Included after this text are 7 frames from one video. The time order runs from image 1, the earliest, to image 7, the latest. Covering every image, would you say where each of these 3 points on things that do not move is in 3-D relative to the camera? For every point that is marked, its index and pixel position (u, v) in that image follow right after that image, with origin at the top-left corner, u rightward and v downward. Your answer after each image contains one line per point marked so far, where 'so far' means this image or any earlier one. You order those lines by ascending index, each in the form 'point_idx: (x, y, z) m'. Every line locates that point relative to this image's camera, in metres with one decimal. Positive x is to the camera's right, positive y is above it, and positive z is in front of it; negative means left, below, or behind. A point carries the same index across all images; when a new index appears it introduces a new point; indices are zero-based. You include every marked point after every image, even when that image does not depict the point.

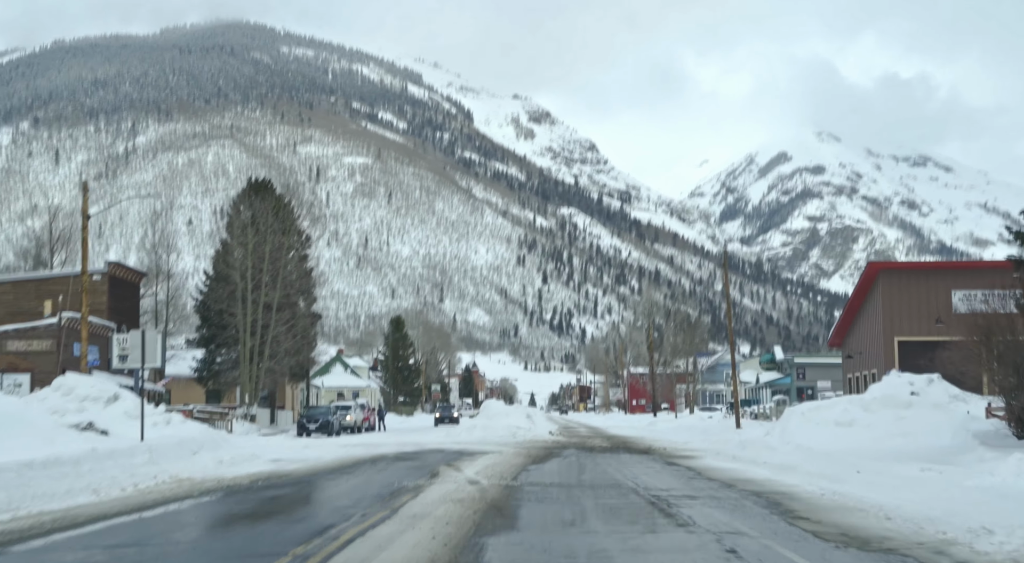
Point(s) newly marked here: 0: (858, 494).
0: (+6.9, -4.3, +17.5) m
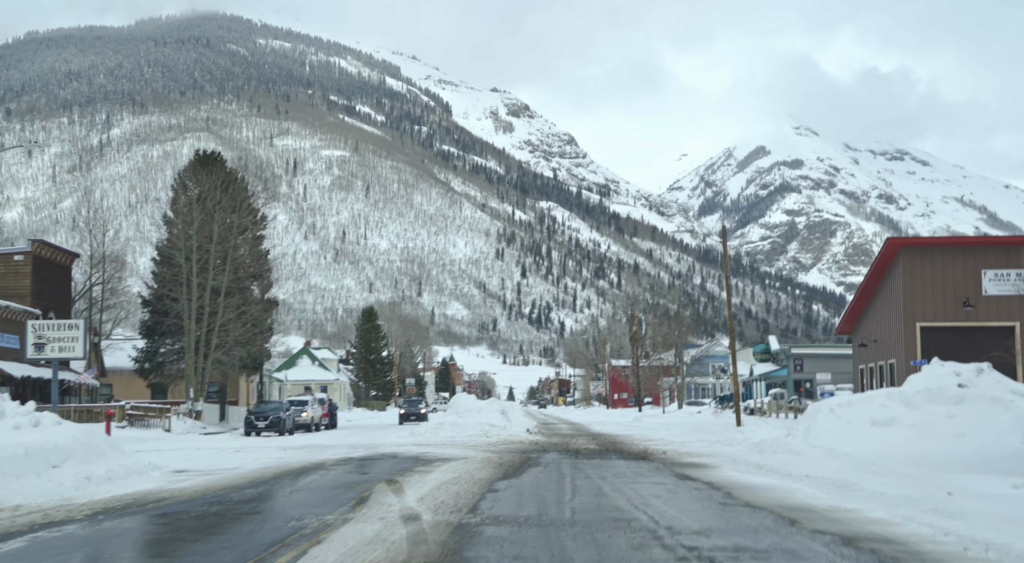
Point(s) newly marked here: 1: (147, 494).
0: (+6.3, -3.3, +11.1) m
1: (-8.1, -4.7, +19.4) m
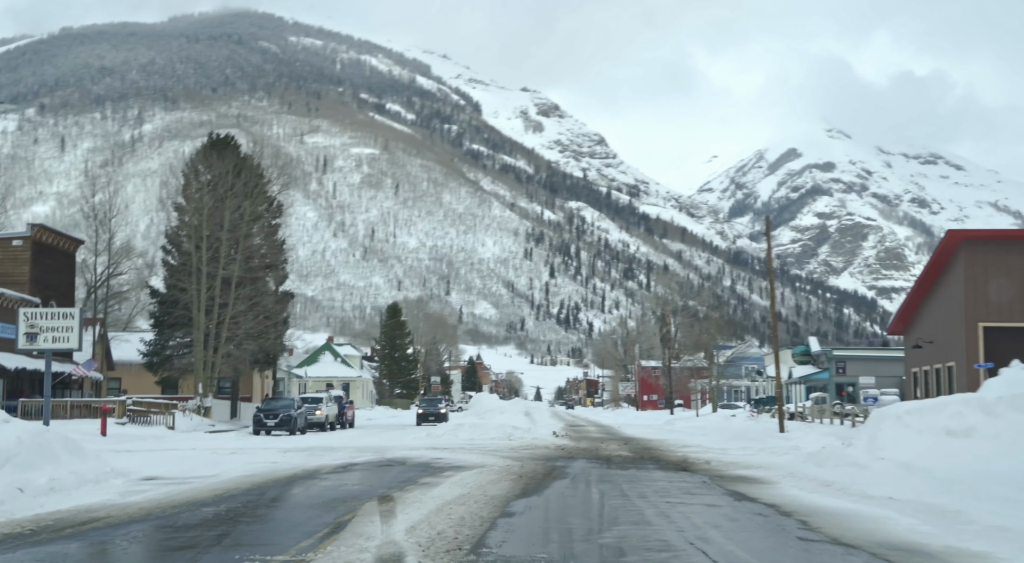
0: (+6.4, -2.9, +7.2) m
1: (-7.7, -4.2, +16.0) m
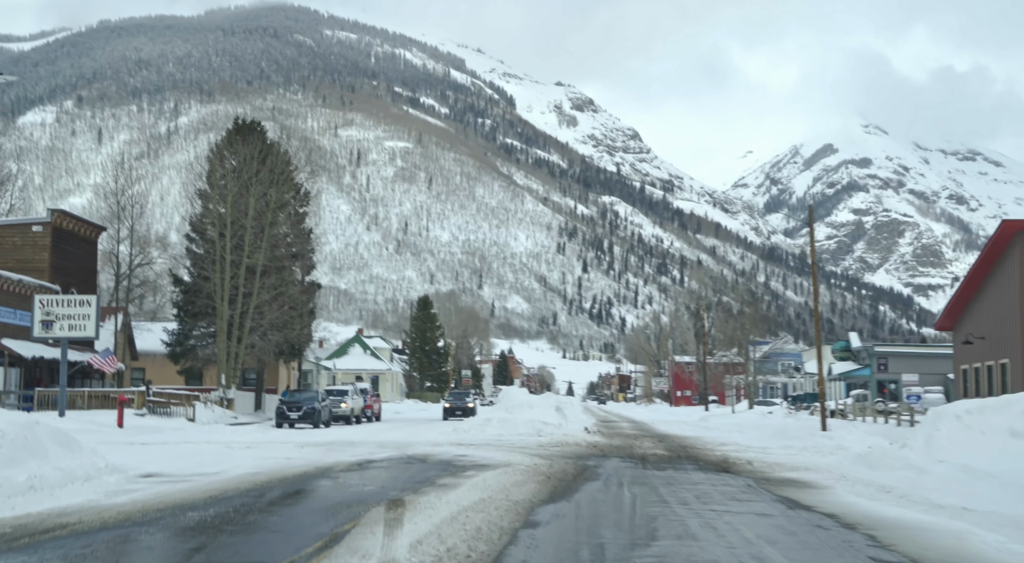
0: (+6.5, -2.7, +5.0) m
1: (-7.3, -3.7, +14.3) m
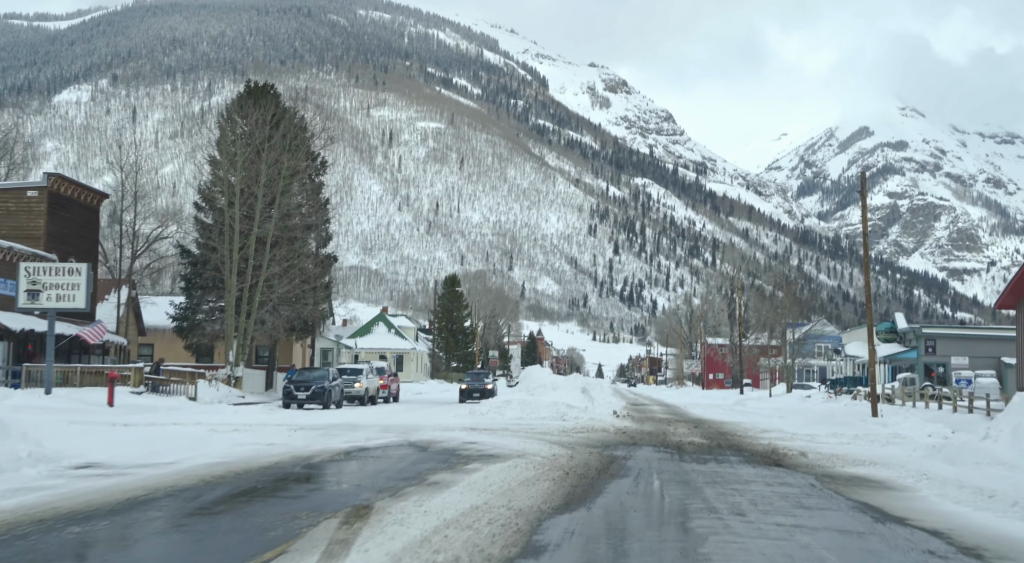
0: (+6.1, -2.1, +1.1) m
1: (-7.3, -2.9, +10.9) m
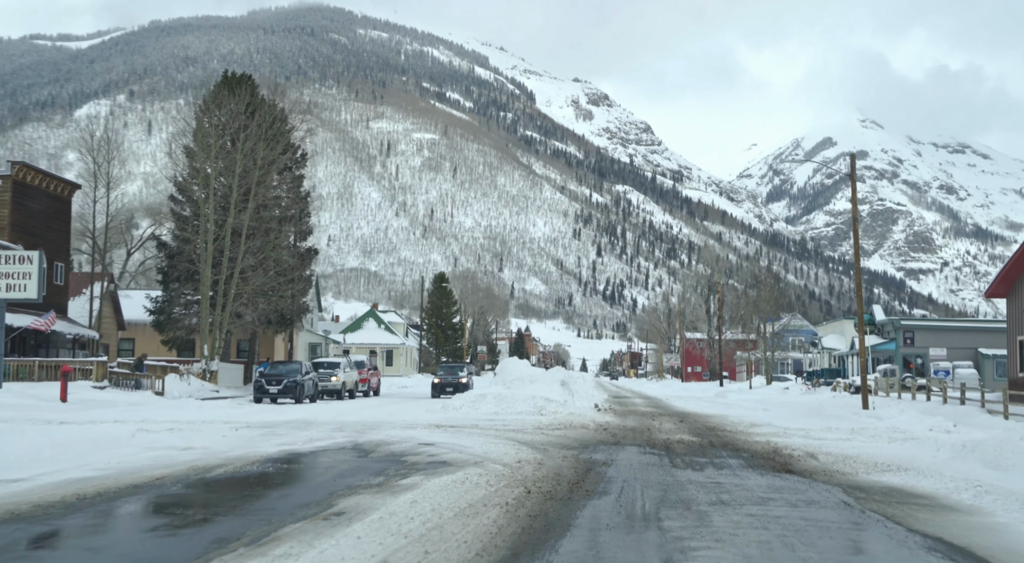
0: (+5.9, -1.9, -0.7) m
1: (-7.7, -2.7, +9.0) m
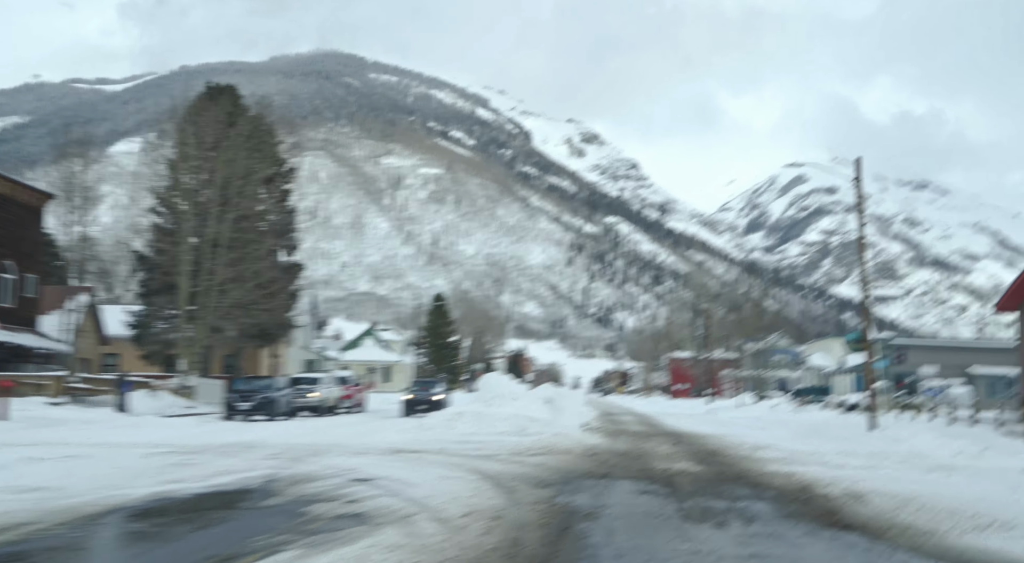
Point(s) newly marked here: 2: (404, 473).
0: (+5.1, -1.4, -3.5) m
1: (-8.5, -2.4, +6.2) m
2: (-1.3, -4.3, +20.1) m
